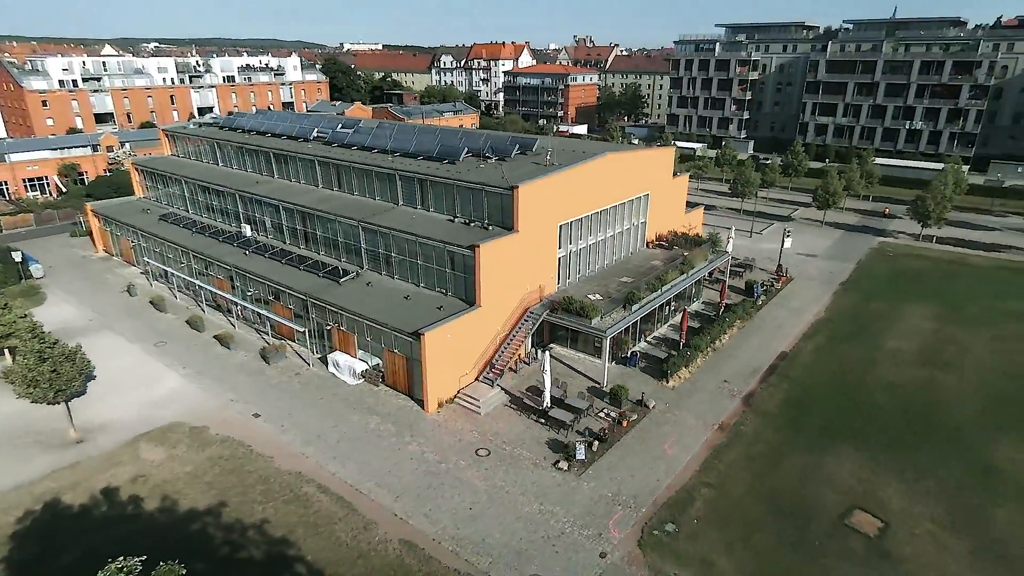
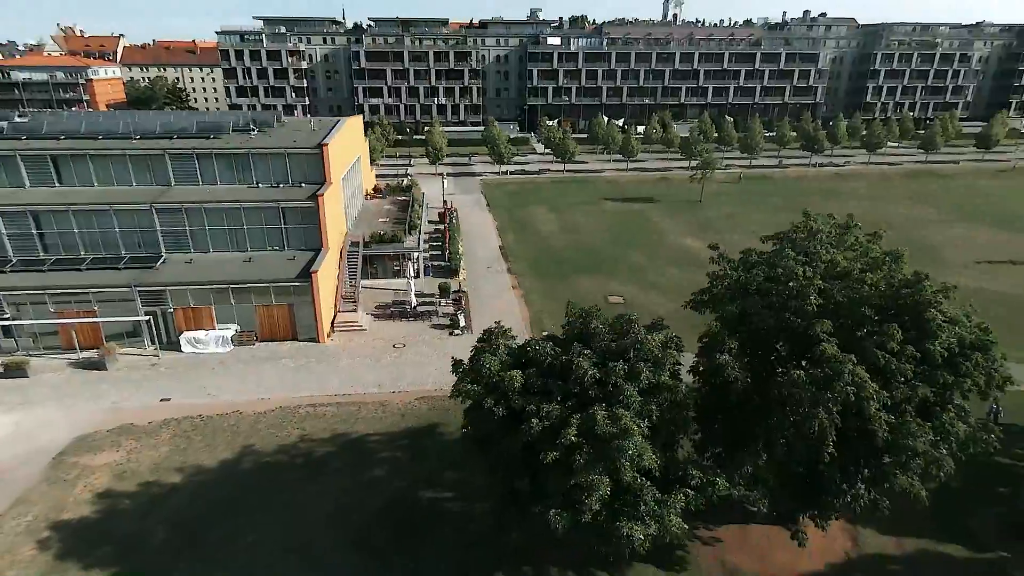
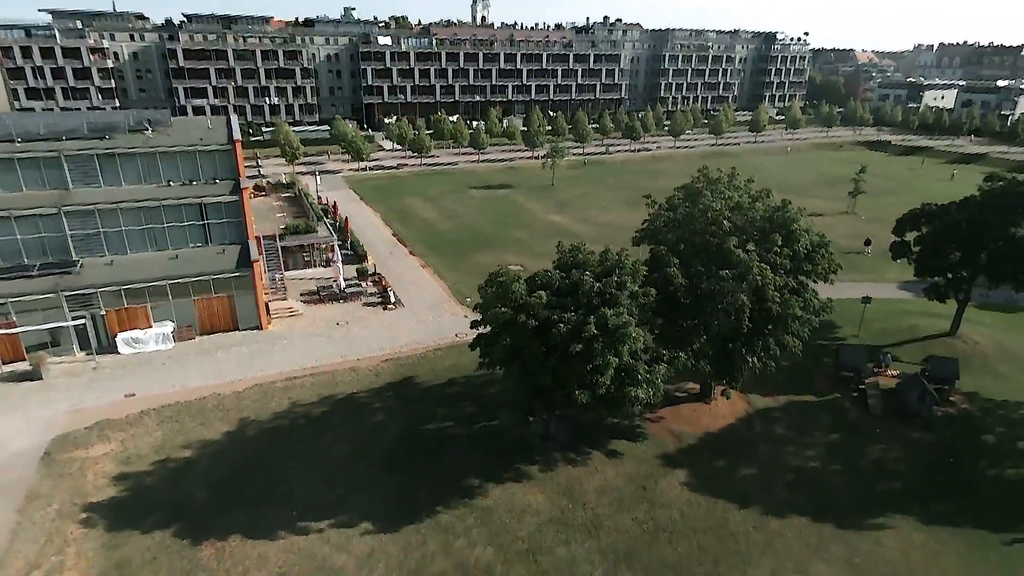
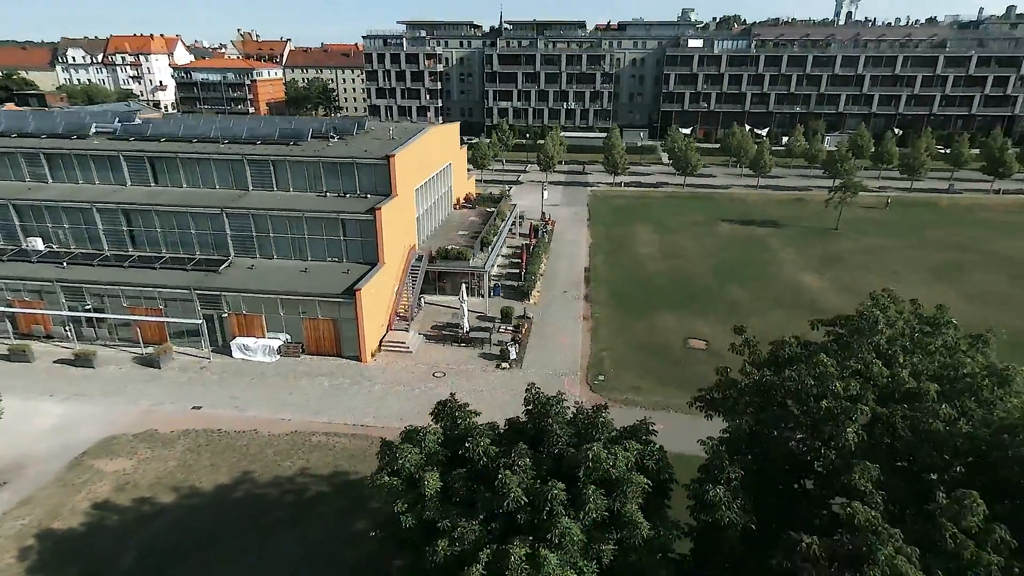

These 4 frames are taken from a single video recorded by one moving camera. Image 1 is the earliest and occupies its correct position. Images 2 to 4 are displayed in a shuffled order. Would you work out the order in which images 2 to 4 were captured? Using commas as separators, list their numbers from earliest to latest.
4, 2, 3
